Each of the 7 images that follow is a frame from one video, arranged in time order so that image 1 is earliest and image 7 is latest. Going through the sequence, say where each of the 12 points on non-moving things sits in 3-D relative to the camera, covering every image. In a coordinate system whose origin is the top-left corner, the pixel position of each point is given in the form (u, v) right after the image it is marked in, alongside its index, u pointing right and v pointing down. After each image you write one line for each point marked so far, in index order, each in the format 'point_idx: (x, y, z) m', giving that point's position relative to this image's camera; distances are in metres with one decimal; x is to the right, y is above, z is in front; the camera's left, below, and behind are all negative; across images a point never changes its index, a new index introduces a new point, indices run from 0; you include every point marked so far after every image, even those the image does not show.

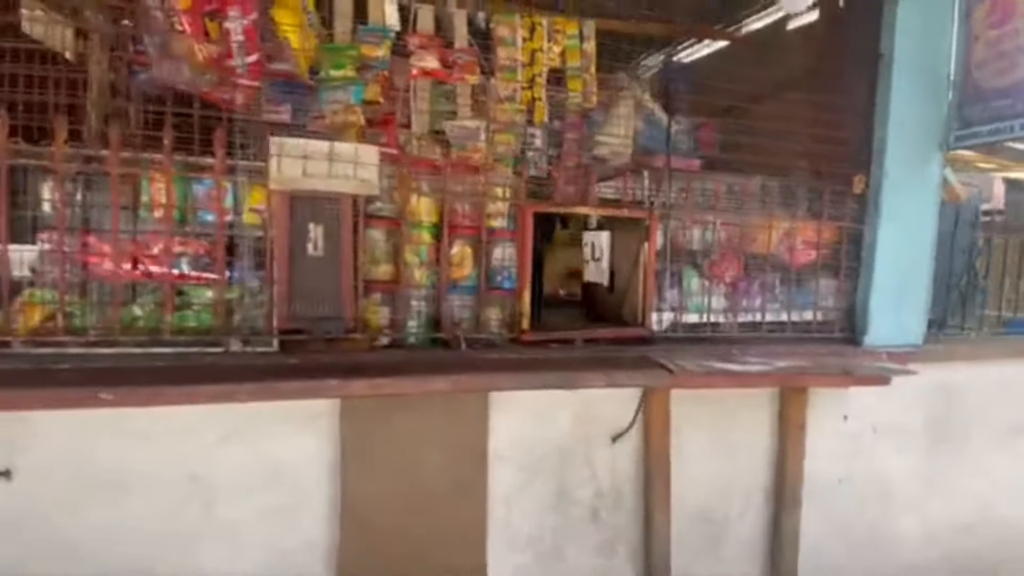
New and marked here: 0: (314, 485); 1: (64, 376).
0: (-1.0, -1.0, +2.4) m
1: (-1.9, -0.4, +2.0) m
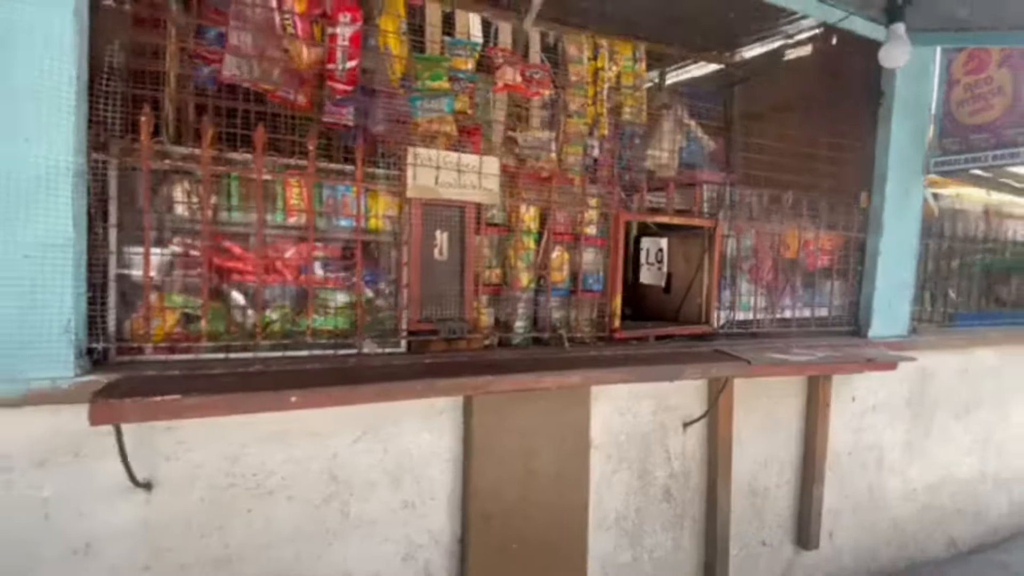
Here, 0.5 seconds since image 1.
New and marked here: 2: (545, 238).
0: (-0.4, -1.0, +2.5) m
1: (-1.2, -0.4, +1.9) m
2: (+0.3, +0.3, +2.9) m
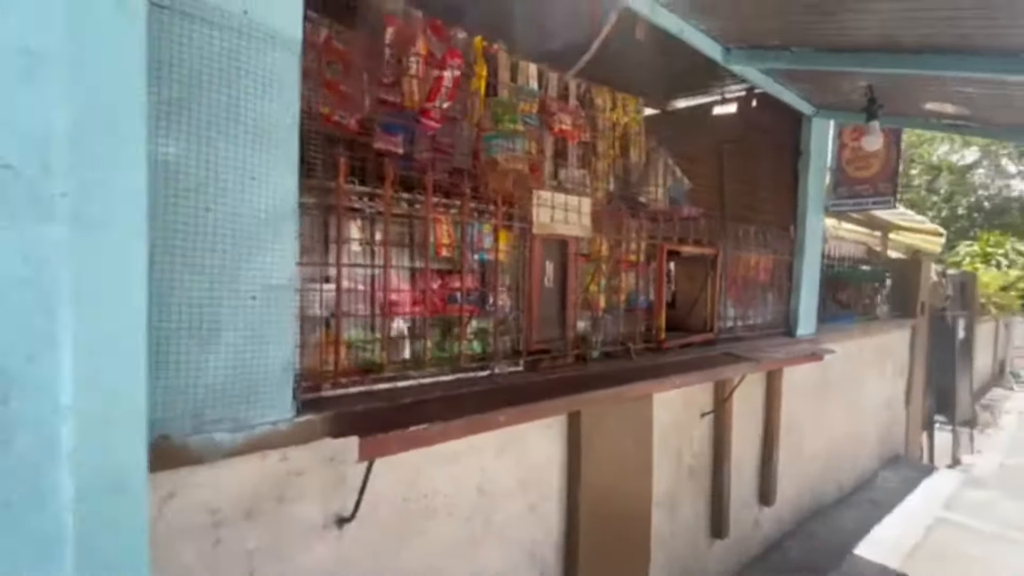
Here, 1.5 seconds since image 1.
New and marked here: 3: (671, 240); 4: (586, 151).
0: (+0.2, -1.2, +2.8) m
1: (-0.4, -0.5, +2.1) m
2: (+0.7, +0.2, +3.4) m
3: (+1.3, +0.4, +3.8) m
4: (+0.5, +1.0, +3.4) m
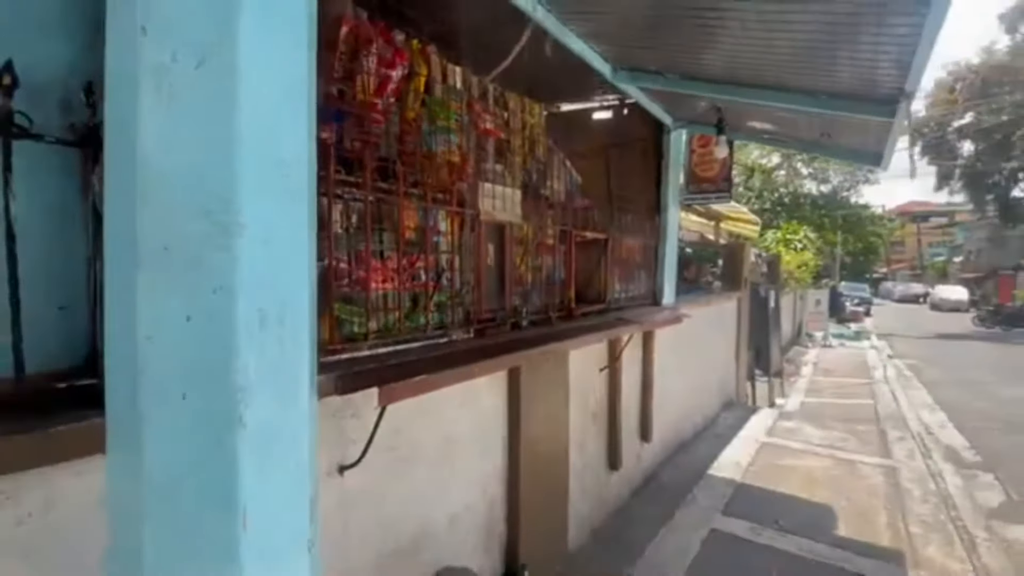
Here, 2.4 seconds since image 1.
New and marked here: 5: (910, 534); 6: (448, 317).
0: (-0.1, -1.0, +3.4) m
1: (-0.5, -0.4, +2.4) m
2: (+0.2, +0.3, +4.0) m
3: (+0.6, +0.6, +4.5) m
4: (0.0, +1.2, +3.9) m
5: (+4.1, -2.6, +5.0) m
6: (-0.4, -0.2, +3.1) m
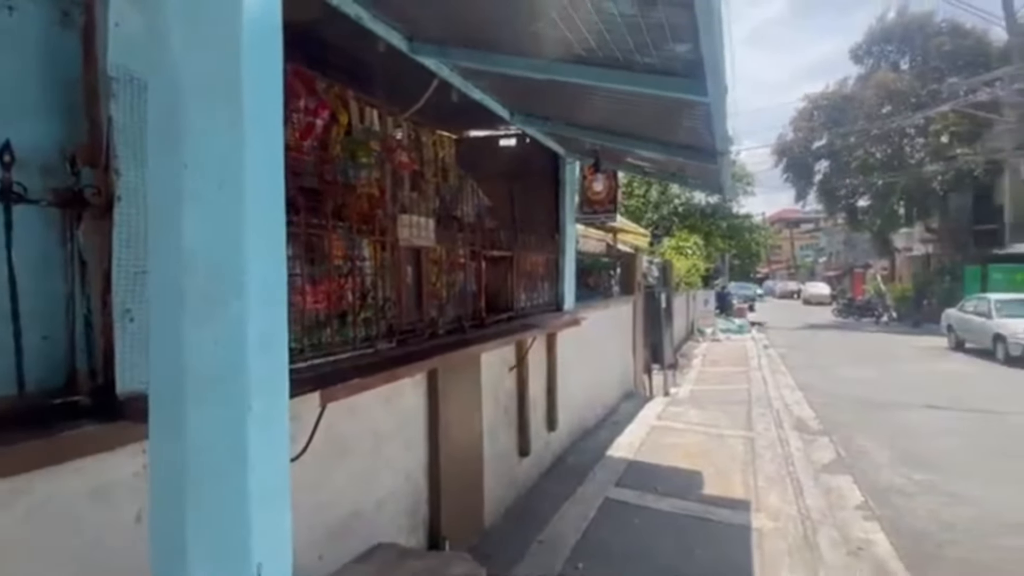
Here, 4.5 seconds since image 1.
0: (-0.8, -1.1, +3.9) m
1: (-1.0, -0.5, +3.0) m
2: (-0.6, +0.2, +4.6) m
3: (-0.3, +0.5, +5.2) m
4: (-0.9, +1.1, +4.5) m
5: (+3.2, -2.6, +6.2) m
6: (-1.1, -0.3, +3.7) m
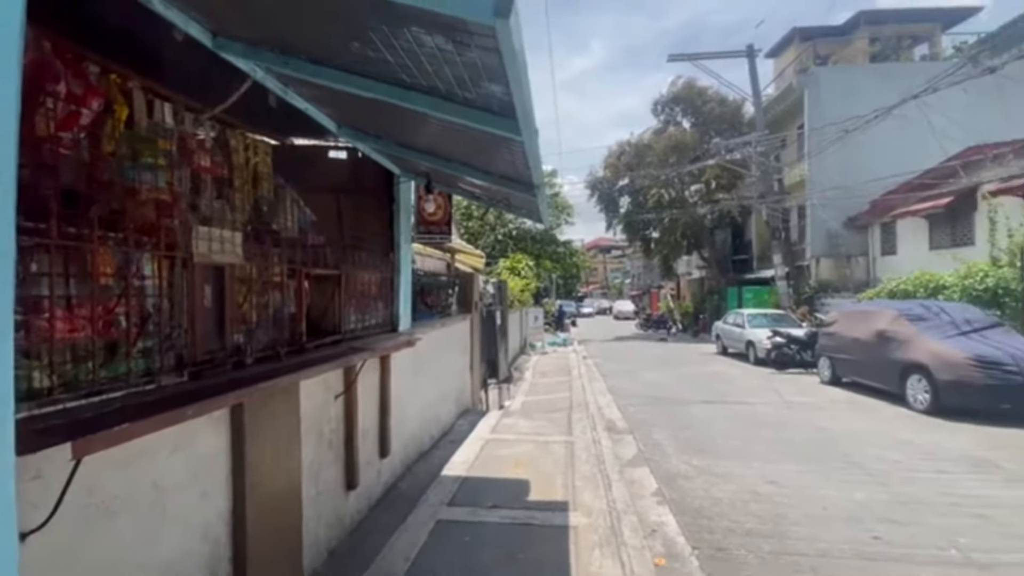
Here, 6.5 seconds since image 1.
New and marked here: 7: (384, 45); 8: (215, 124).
0: (-2.1, -1.3, +3.4) m
1: (-2.0, -0.7, +2.5) m
2: (-2.2, 0.0, +4.2) m
3: (-2.1, +0.2, +4.9) m
4: (-2.4, +0.9, +4.0) m
5: (+0.9, -2.9, +6.8) m
6: (-2.3, -0.5, +3.1) m
7: (-0.7, +1.4, +2.7) m
8: (-2.5, +1.4, +3.9) m
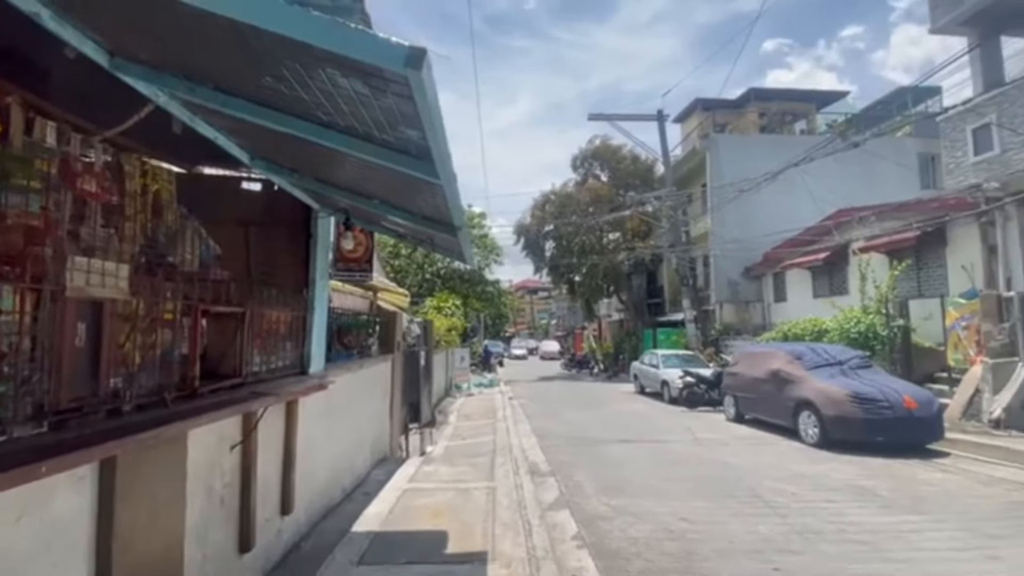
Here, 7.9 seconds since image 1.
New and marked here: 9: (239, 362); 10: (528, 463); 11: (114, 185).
0: (-2.7, -1.5, +3.0) m
1: (-2.5, -0.8, +2.1) m
2: (-2.9, -0.3, +3.8) m
3: (-2.9, -0.1, +4.5) m
4: (-3.0, +0.6, +3.7) m
5: (-0.2, -3.5, +6.6) m
6: (-2.8, -0.7, +2.7) m
7: (-1.2, +1.2, +2.7) m
8: (-3.1, +1.1, +3.6) m
9: (-2.9, -0.8, +5.1) m
10: (+0.3, -4.0, +10.9) m
11: (-3.0, +0.8, +3.6) m
